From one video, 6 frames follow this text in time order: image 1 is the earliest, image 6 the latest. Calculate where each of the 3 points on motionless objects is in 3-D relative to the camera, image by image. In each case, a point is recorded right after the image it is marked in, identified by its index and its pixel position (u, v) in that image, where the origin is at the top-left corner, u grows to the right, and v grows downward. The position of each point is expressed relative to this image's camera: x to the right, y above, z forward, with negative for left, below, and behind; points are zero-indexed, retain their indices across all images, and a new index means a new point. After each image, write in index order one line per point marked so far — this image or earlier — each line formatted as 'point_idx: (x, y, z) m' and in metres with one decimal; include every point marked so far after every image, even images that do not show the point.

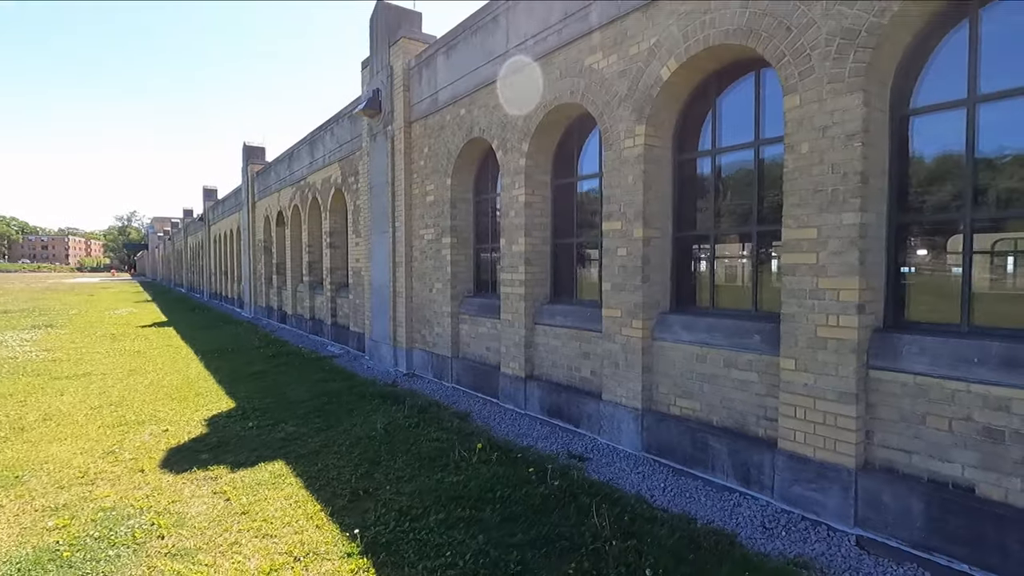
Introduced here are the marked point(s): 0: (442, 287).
0: (-1.2, 0.0, +9.0) m
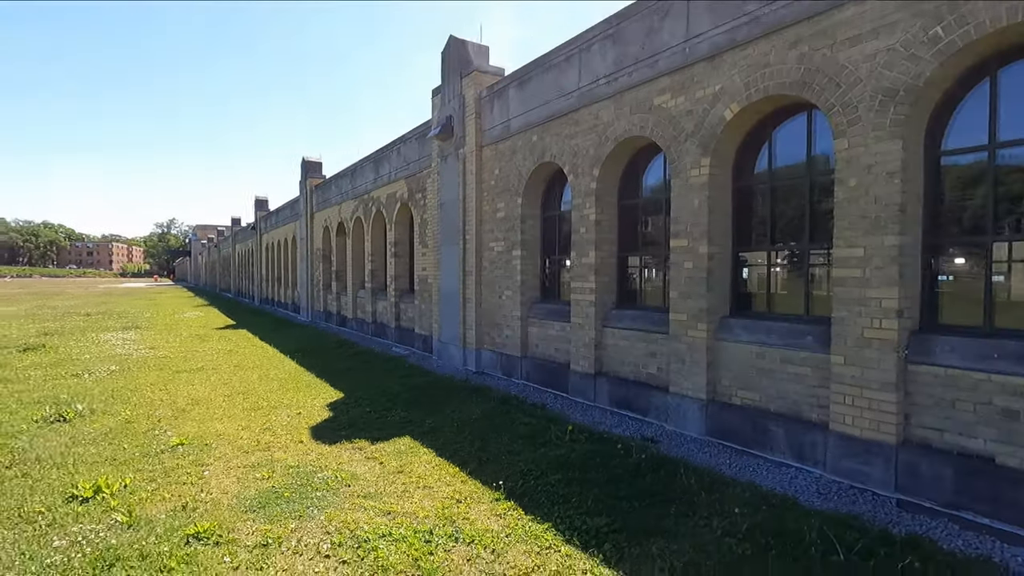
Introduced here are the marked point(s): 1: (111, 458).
0: (0.0, -0.1, +10.1) m
1: (-4.0, -1.7, +5.4) m
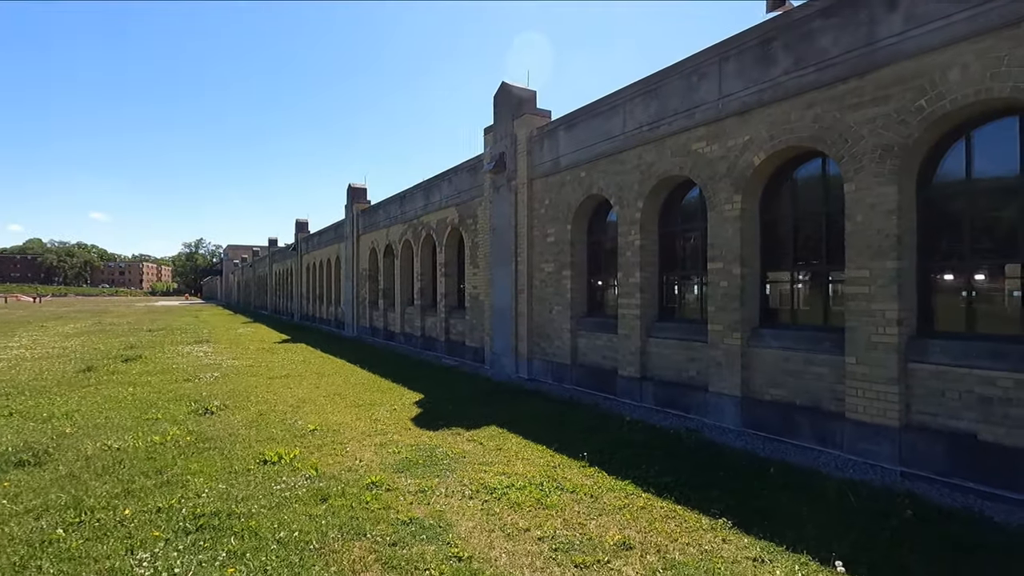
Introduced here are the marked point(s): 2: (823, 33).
0: (+1.1, -0.4, +11.5) m
1: (-3.1, -1.9, +6.8) m
2: (+3.9, +3.2, +6.8) m
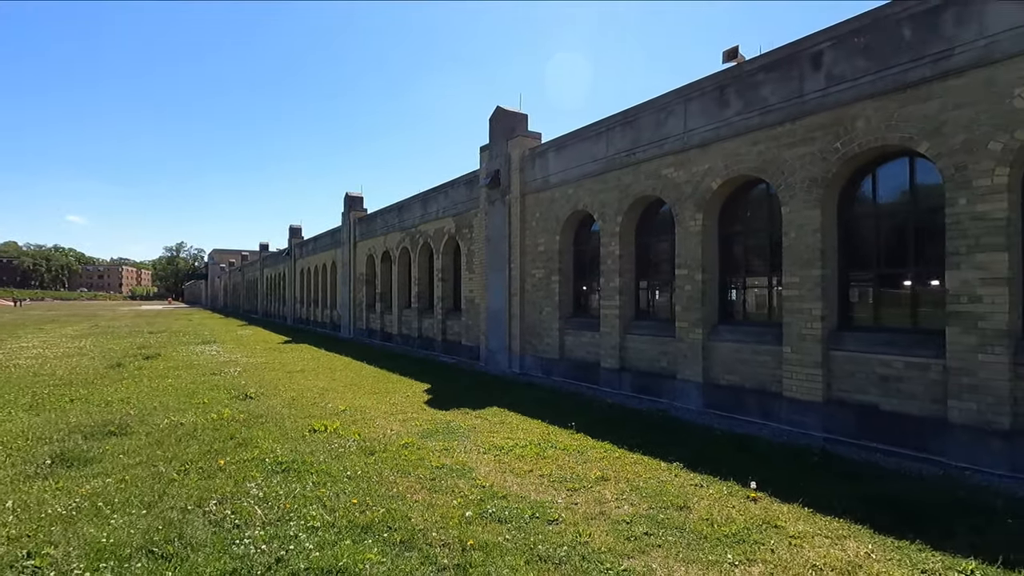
0: (+1.0, -0.5, +12.9) m
1: (-3.1, -1.9, +8.2) m
2: (+3.9, +3.2, +8.4) m
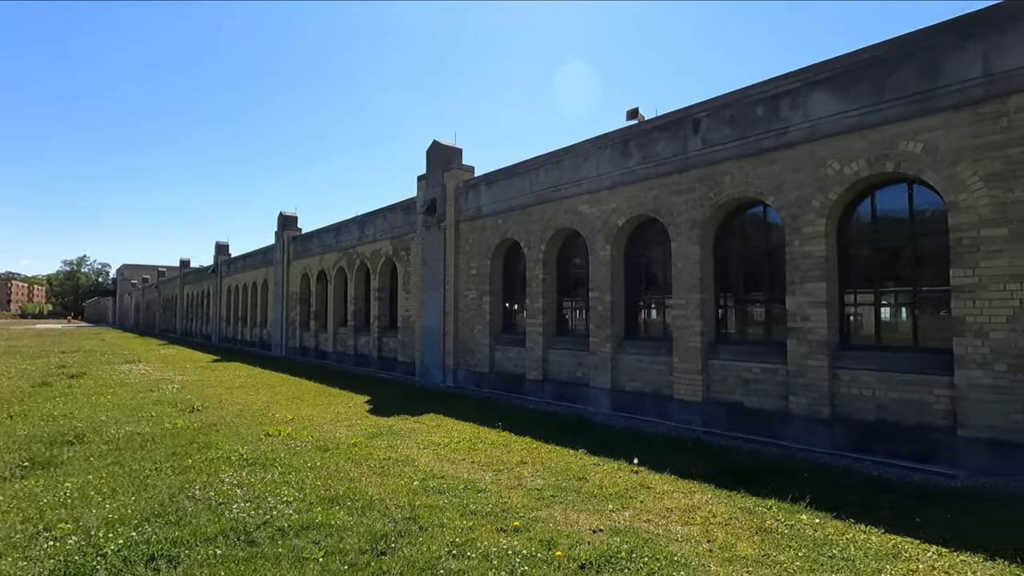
0: (-0.8, -1.0, +14.2) m
1: (-4.2, -2.3, +8.9) m
2: (+2.8, +2.8, +10.2) m
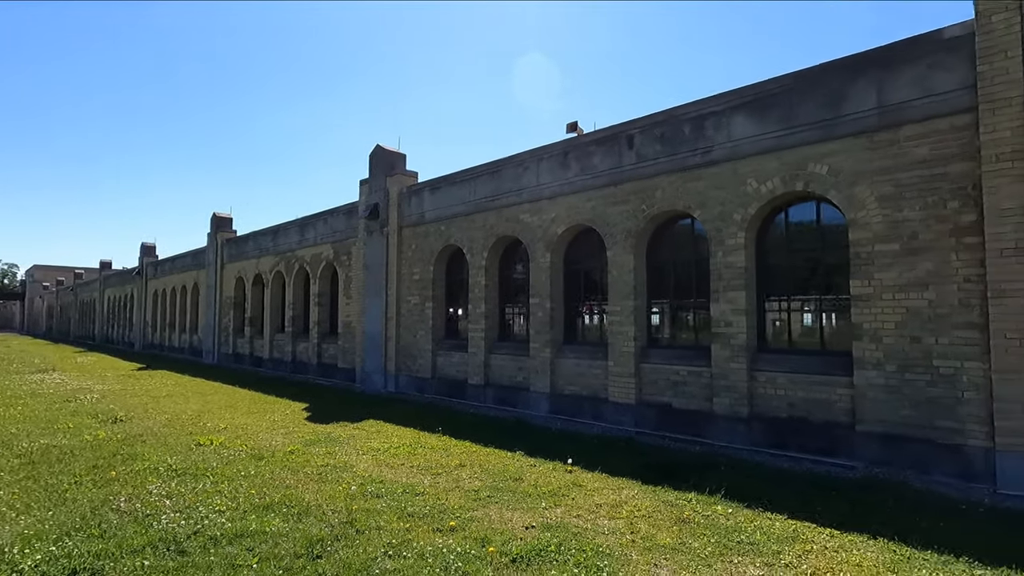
0: (-2.3, -1.2, +14.2) m
1: (-5.1, -2.3, +8.6) m
2: (+1.7, +2.6, +10.6) m
